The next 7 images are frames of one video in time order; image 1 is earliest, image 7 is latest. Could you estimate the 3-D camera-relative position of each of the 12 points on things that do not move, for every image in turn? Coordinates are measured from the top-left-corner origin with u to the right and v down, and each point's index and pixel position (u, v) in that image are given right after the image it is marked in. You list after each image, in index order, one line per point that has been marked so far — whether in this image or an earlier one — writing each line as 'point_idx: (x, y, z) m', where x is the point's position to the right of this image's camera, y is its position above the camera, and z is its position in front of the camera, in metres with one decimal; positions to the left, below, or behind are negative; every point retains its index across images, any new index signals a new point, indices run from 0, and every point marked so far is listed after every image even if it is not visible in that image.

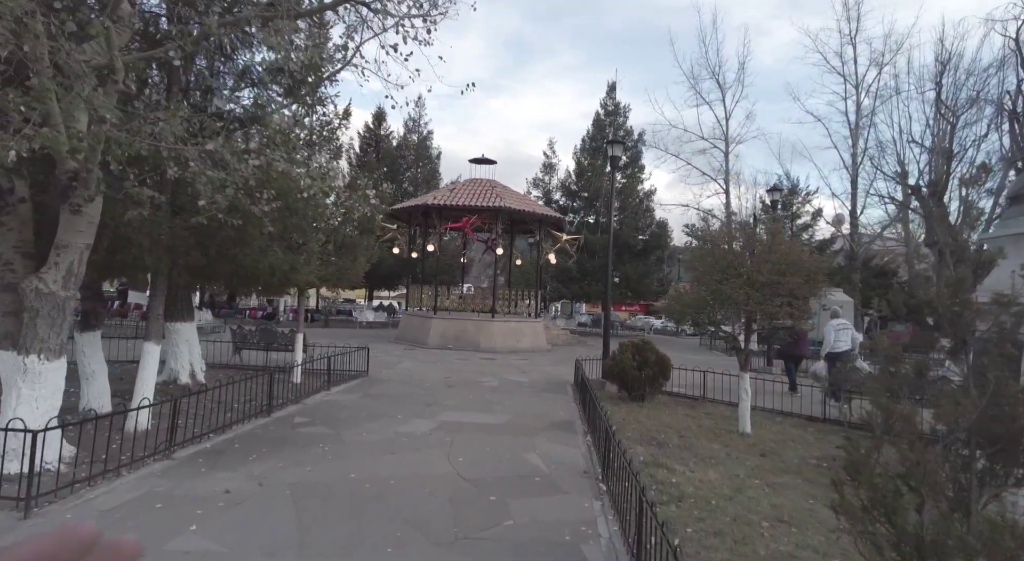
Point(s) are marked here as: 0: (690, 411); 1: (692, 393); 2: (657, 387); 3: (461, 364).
0: (+3.1, -2.3, +10.3) m
1: (+3.6, -2.2, +11.8) m
2: (+2.7, -2.0, +11.1) m
3: (-1.3, -2.2, +15.5) m
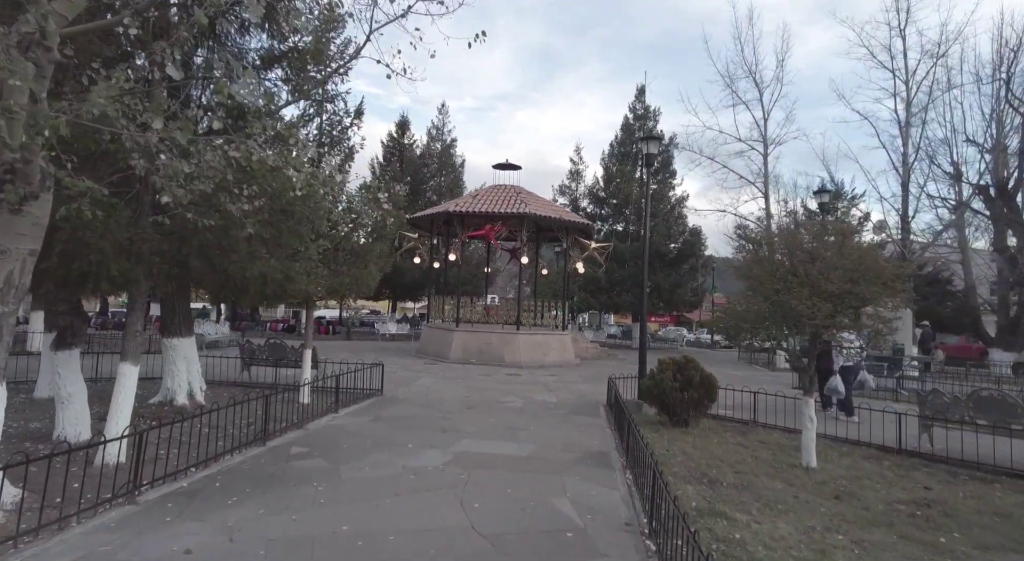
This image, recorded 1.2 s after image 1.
0: (+3.5, -2.4, +9.0) m
1: (+4.0, -2.4, +10.6) m
2: (+3.1, -2.1, +9.9) m
3: (-0.7, -2.4, +14.5) m
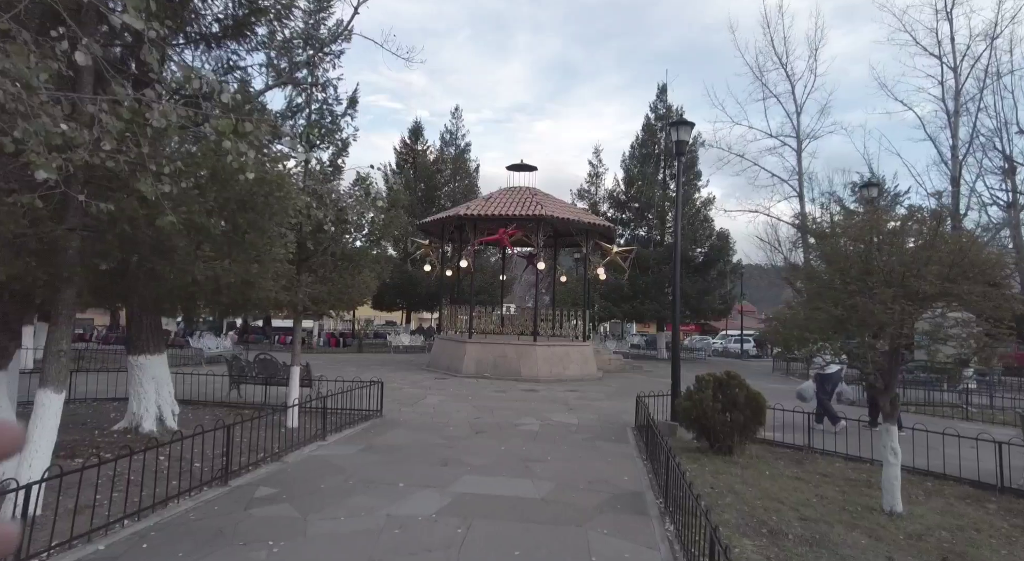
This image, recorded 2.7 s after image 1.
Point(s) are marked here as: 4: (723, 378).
0: (+3.6, -2.4, +7.6) m
1: (+4.3, -2.5, +9.1) m
2: (+3.3, -2.2, +8.4) m
3: (-0.3, -2.6, +13.2) m
4: (+3.0, -1.4, +8.6) m
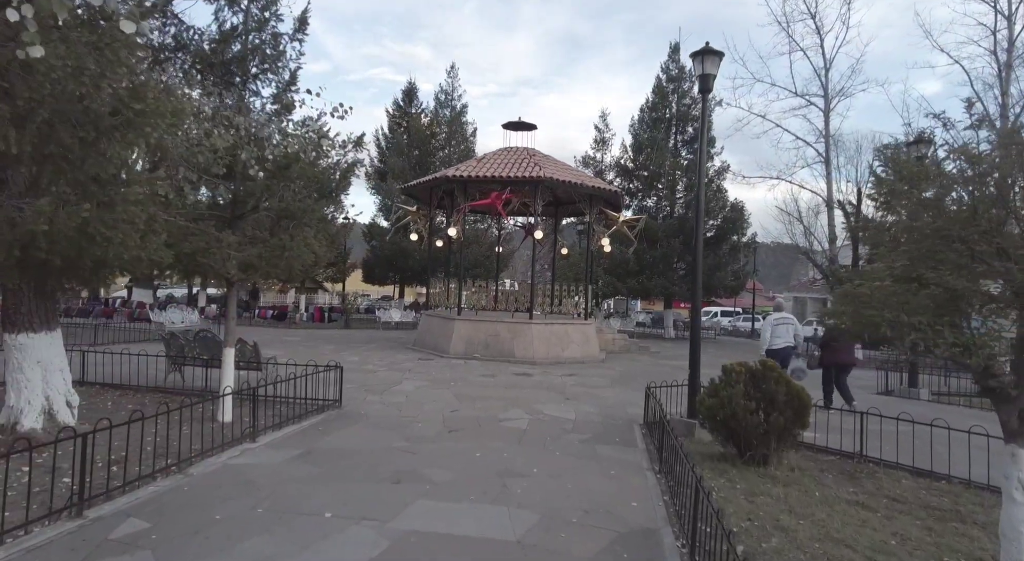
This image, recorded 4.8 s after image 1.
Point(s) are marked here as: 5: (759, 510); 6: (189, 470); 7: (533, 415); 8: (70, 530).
0: (+3.4, -2.1, +5.9) m
1: (+4.0, -2.1, +7.4) m
2: (+3.1, -1.8, +6.7) m
3: (-0.5, -2.0, +11.5) m
4: (+2.8, -1.0, +6.8) m
5: (+2.2, -2.1, +5.3) m
6: (-3.1, -1.8, +5.7) m
7: (+0.3, -2.0, +8.7) m
8: (-3.1, -1.7, +4.2) m
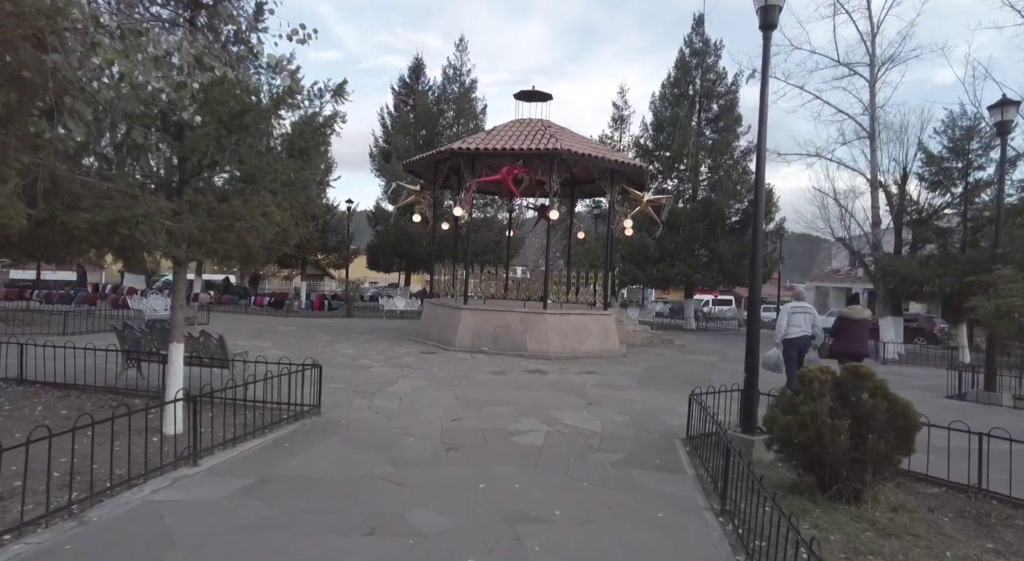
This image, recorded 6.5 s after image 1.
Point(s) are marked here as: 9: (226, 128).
0: (+3.5, -1.9, +4.3) m
1: (+4.2, -1.9, +5.8) m
2: (+3.2, -1.6, +5.1) m
3: (-0.3, -1.7, +9.9) m
4: (+2.9, -0.8, +5.2) m
5: (+2.3, -1.9, +3.7) m
6: (-3.0, -1.6, +4.3) m
7: (+0.5, -1.8, +7.2) m
8: (-3.0, -1.6, +2.7) m
9: (-2.8, +1.5, +5.8) m
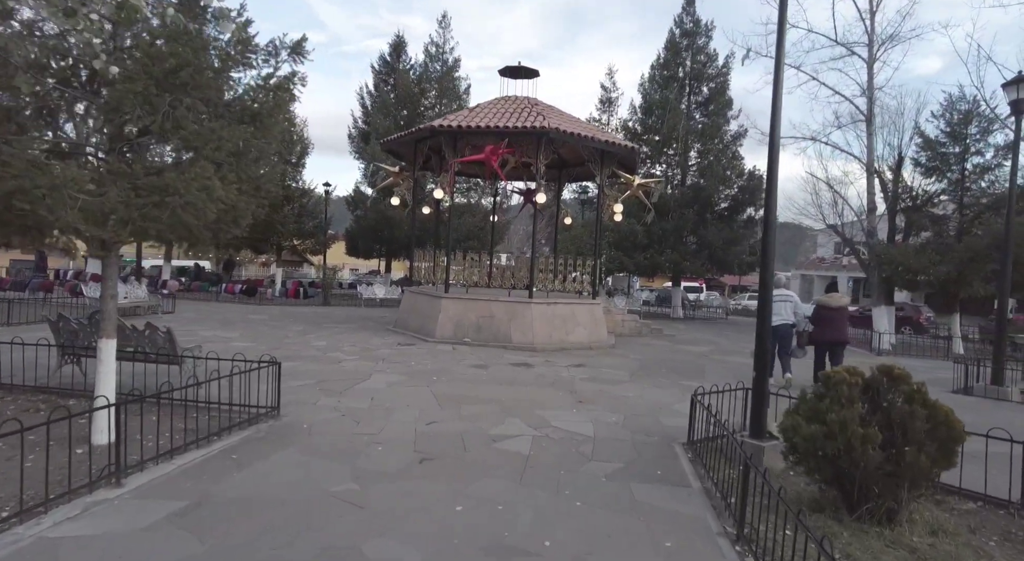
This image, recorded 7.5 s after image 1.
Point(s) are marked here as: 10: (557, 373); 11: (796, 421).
0: (+3.4, -1.9, +3.6) m
1: (+4.0, -1.8, +5.2) m
2: (+3.1, -1.5, +4.4) m
3: (-0.6, -1.5, +9.2) m
4: (+2.8, -0.8, +4.5) m
5: (+2.2, -1.9, +3.1) m
6: (-3.1, -1.6, +3.5) m
7: (+0.3, -1.6, +6.5) m
8: (-3.1, -1.5, +1.9) m
9: (-2.9, +1.6, +4.9) m
10: (+0.8, -1.6, +10.1) m
11: (+2.2, -1.1, +4.6) m
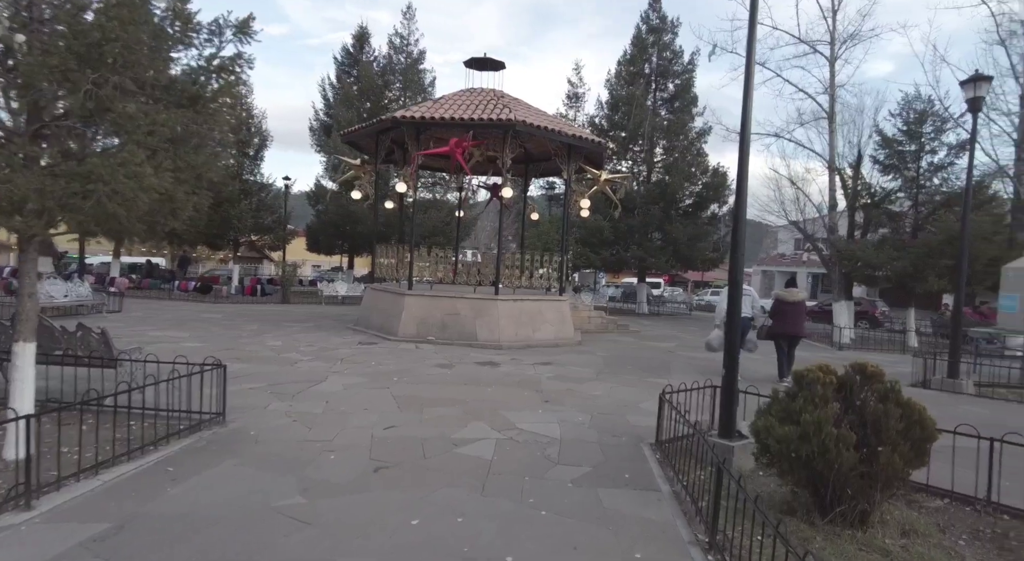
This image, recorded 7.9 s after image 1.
0: (+3.2, -1.8, +3.5) m
1: (+3.7, -1.7, +5.1) m
2: (+2.8, -1.5, +4.3) m
3: (-1.1, -1.5, +8.9) m
4: (+2.5, -0.7, +4.4) m
5: (+2.0, -1.8, +2.9) m
6: (-3.3, -1.5, +3.0) m
7: (-0.1, -1.6, +6.2) m
8: (-3.2, -1.5, +1.4) m
9: (-3.2, +1.6, +4.5) m
10: (+0.2, -1.5, +9.8) m
11: (+1.9, -1.1, +4.5) m
